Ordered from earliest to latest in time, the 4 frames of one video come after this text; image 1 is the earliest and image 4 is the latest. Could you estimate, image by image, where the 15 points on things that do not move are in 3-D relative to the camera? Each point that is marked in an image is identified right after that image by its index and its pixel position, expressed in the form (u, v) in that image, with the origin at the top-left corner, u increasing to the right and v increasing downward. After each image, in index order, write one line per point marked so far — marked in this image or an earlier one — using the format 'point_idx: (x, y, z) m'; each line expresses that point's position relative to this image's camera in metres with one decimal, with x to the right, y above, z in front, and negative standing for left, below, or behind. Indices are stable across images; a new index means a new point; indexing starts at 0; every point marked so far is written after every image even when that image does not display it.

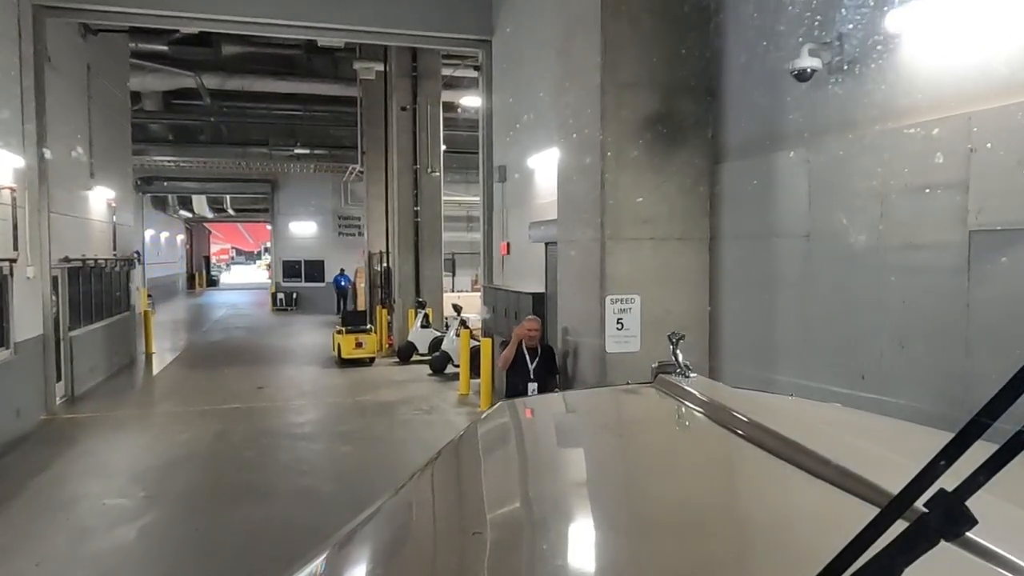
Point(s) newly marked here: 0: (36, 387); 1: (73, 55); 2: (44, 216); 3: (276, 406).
0: (-5.2, -1.1, +7.6) m
1: (-5.7, +3.0, +8.9) m
2: (-5.3, +0.8, +7.7) m
3: (-2.8, -1.4, +8.0) m
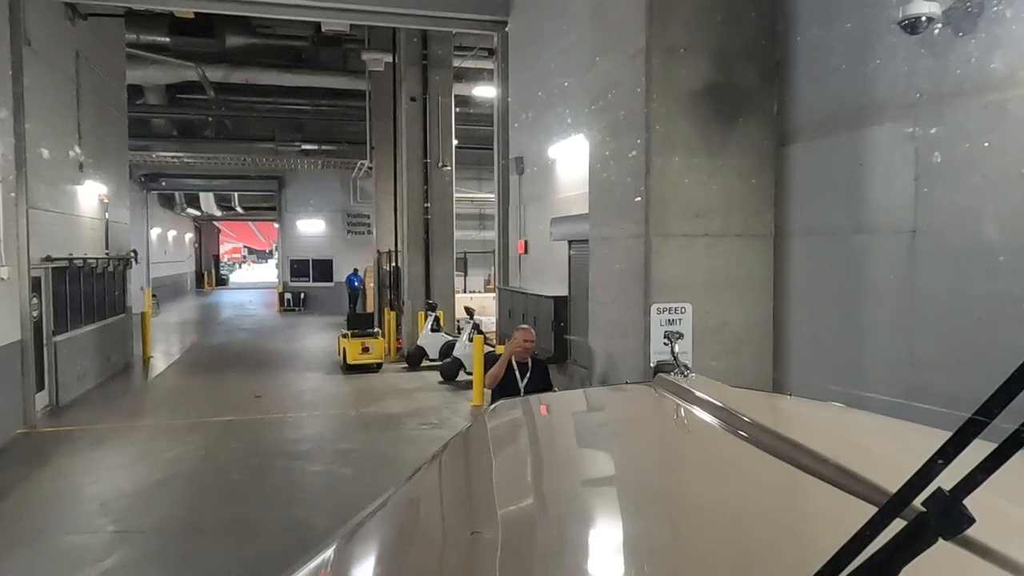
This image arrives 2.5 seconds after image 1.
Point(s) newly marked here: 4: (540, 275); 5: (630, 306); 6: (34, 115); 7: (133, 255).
0: (-5.0, -1.1, +7.0) m
1: (-5.4, +3.0, +8.3) m
2: (-5.1, +0.8, +7.1) m
3: (-2.6, -1.4, +7.4) m
4: (+0.3, +0.1, +7.1) m
5: (+0.6, -0.1, +3.7) m
6: (-5.2, +1.8, +7.4) m
7: (-6.3, +0.5, +11.4) m
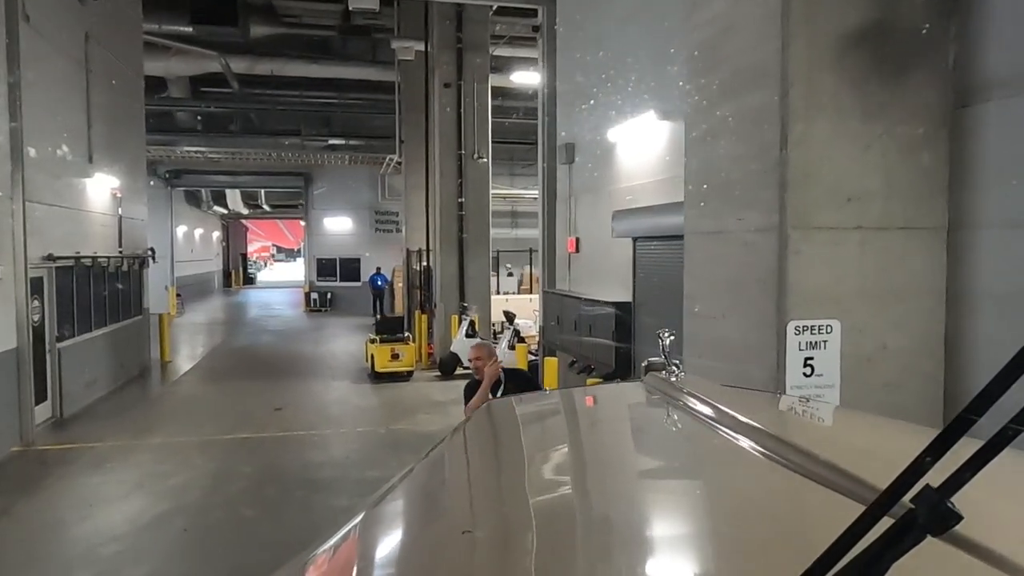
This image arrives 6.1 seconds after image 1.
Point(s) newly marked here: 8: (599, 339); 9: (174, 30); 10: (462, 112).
0: (-4.6, -1.1, +6.3) m
1: (-4.9, +2.9, +7.6) m
2: (-4.6, +0.8, +6.4) m
3: (-2.1, -1.4, +6.6) m
4: (+0.7, +0.1, +6.2) m
5: (+1.0, -0.1, +2.8) m
6: (-4.7, +1.8, +6.7) m
7: (-5.6, +0.5, +10.7) m
8: (+0.7, -0.4, +5.4) m
9: (-5.7, +4.4, +11.7) m
10: (-0.8, +2.7, +10.6) m
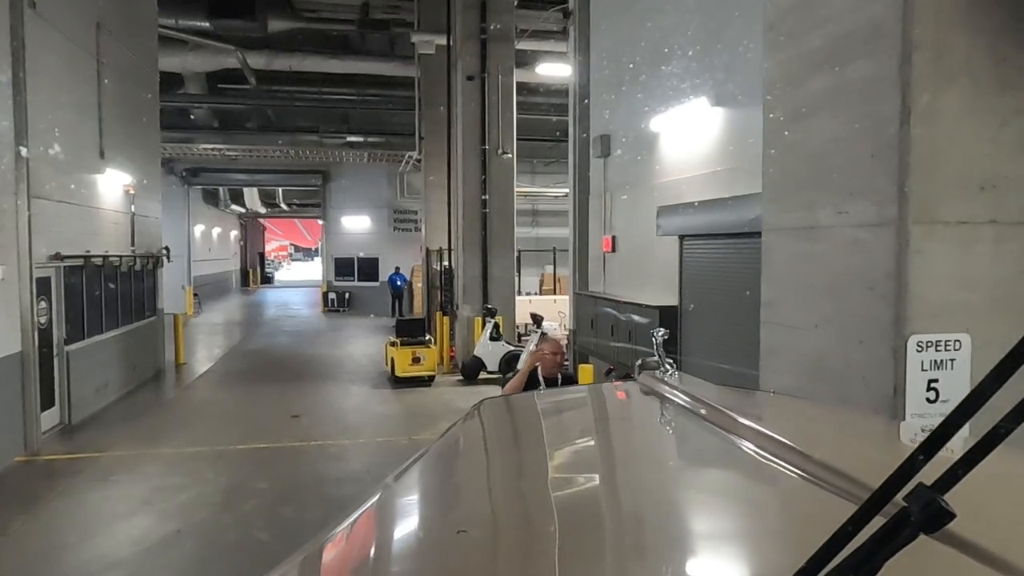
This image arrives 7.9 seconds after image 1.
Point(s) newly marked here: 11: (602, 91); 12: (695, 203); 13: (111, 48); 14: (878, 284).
0: (-4.3, -1.1, +6.0) m
1: (-4.6, +2.9, +7.3) m
2: (-4.3, +0.8, +6.1) m
3: (-1.8, -1.4, +6.2) m
4: (+1.0, +0.1, +5.7) m
5: (+1.2, -0.2, +2.4) m
6: (-4.4, +1.8, +6.4) m
7: (-5.3, +0.5, +10.4) m
8: (+0.9, -0.4, +5.0) m
9: (-5.3, +4.4, +11.4) m
10: (-0.4, +2.7, +10.1) m
11: (+0.8, +1.8, +6.3) m
12: (+1.2, +0.5, +4.4) m
13: (-4.8, +2.9, +8.3) m
14: (+1.2, 0.0, +2.3) m
